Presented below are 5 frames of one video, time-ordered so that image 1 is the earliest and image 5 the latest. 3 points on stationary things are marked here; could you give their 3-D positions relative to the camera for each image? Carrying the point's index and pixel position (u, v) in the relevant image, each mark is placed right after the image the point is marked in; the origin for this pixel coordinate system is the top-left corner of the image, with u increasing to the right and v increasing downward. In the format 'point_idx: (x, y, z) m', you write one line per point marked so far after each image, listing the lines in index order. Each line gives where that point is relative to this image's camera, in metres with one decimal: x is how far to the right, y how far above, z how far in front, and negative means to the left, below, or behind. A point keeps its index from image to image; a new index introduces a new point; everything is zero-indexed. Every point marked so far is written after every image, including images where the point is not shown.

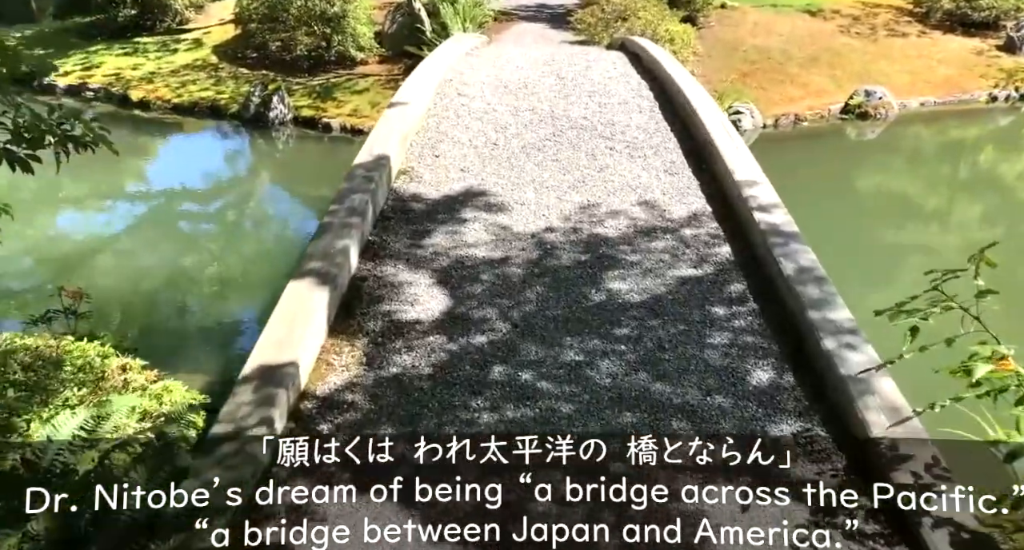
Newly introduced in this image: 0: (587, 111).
0: (+0.5, +1.2, +5.3) m
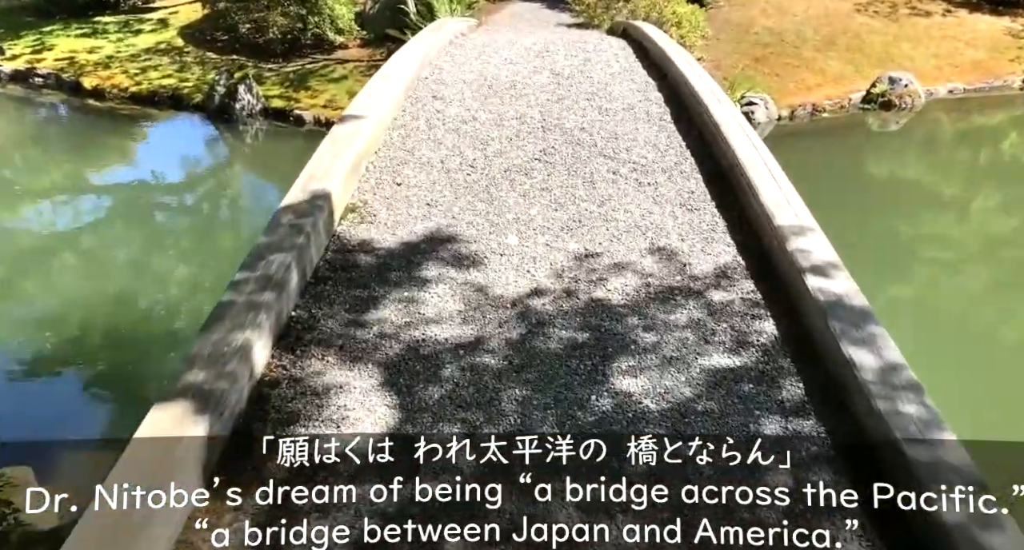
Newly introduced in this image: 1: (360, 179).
0: (+0.4, +1.0, +4.4) m
1: (-0.8, +0.5, +3.5) m
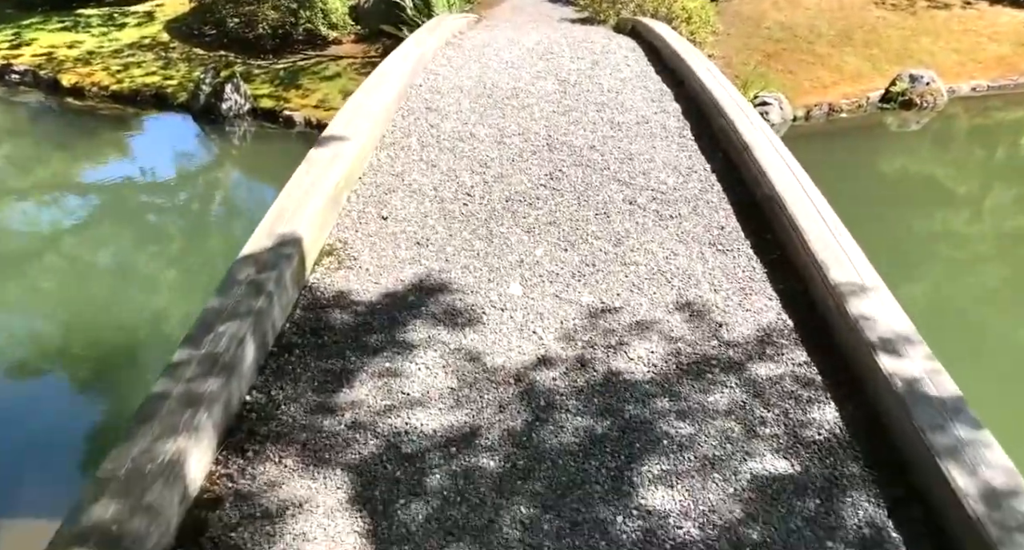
0: (+0.5, +0.8, +4.0) m
1: (-0.7, +0.3, +3.0) m
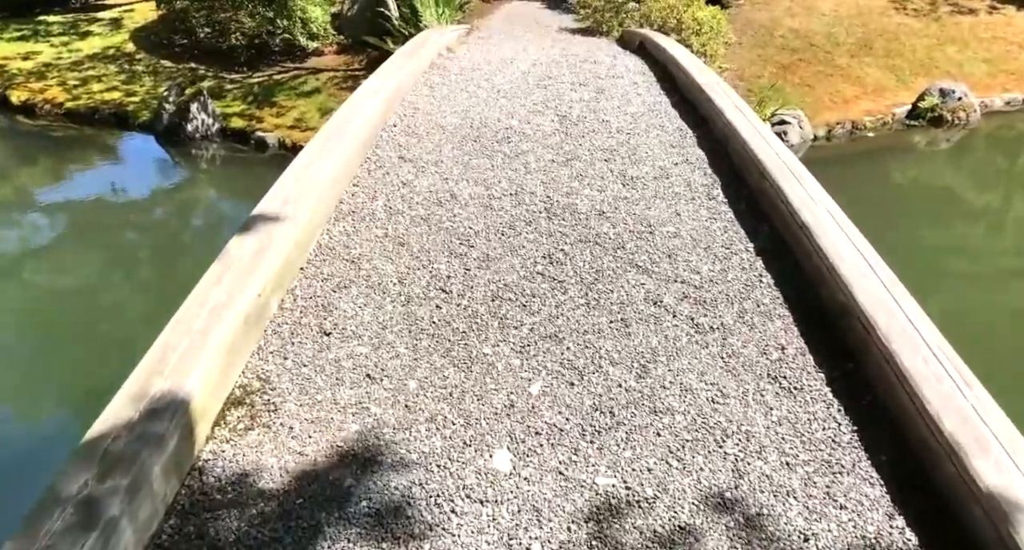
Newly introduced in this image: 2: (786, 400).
0: (+0.4, +0.3, +3.2) m
1: (-0.8, -0.2, +2.2) m
2: (+0.8, -0.4, +2.0) m
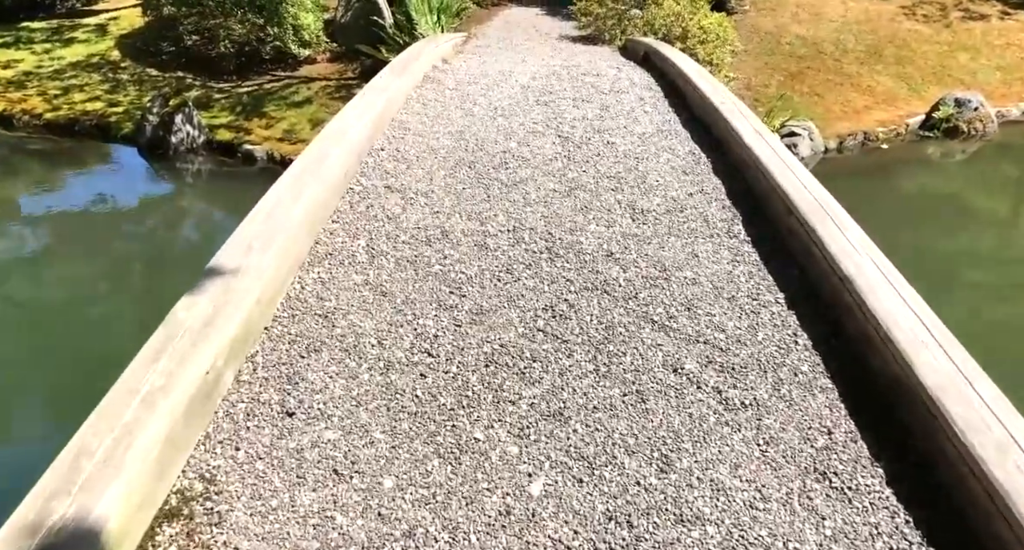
0: (+0.4, +0.2, +2.8) m
1: (-0.8, -0.4, +1.9) m
2: (+0.8, -0.5, +1.7) m
